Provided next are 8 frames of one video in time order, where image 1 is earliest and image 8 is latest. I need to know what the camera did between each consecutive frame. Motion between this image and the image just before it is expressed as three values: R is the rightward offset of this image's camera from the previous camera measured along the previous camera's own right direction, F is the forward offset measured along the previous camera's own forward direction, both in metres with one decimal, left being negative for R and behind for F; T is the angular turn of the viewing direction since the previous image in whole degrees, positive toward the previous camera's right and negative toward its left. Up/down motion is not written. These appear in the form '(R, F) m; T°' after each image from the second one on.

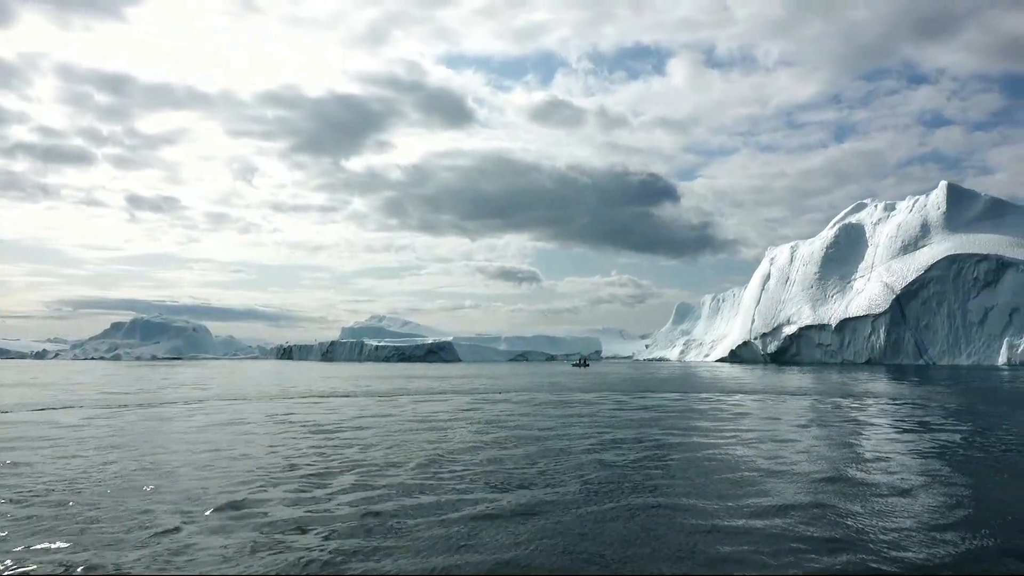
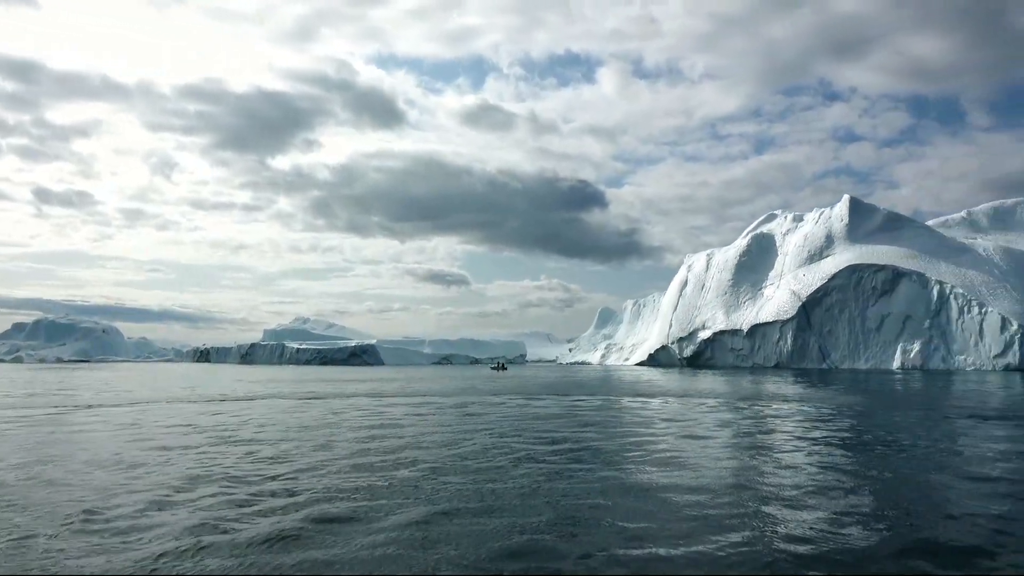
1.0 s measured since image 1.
(+0.4, -0.4) m; +5°
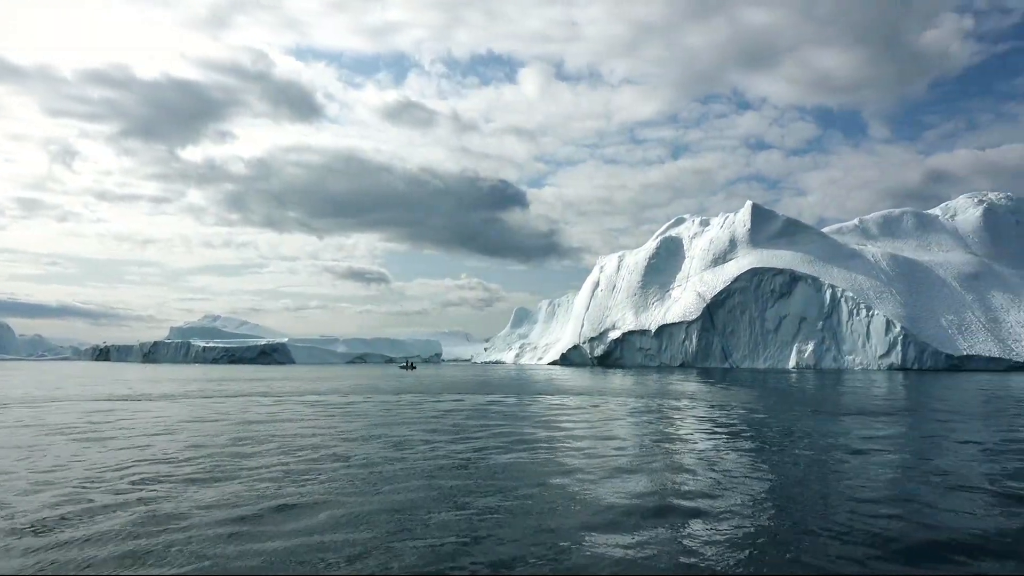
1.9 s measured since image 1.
(+0.5, -0.2) m; +6°
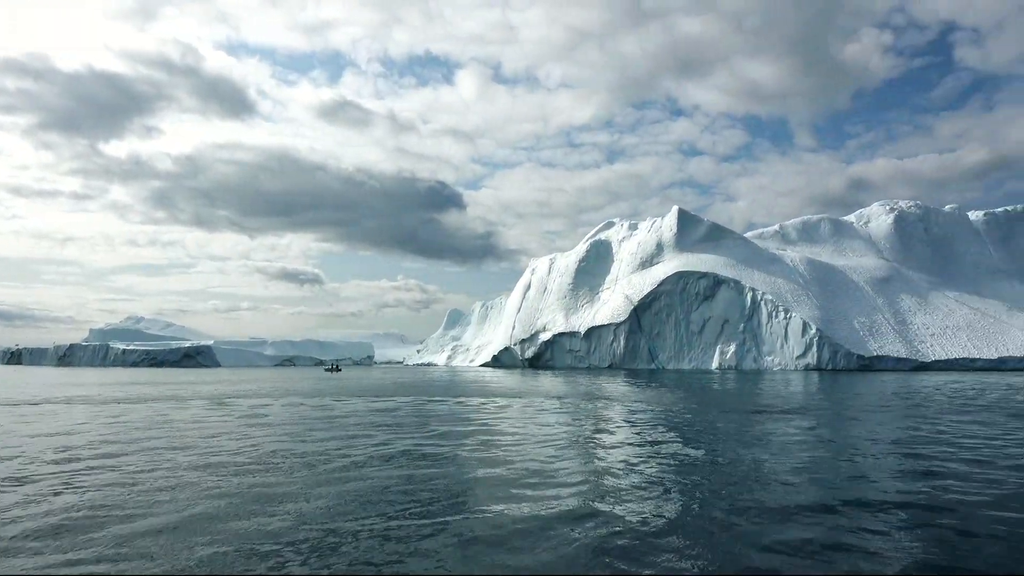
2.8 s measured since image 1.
(+0.4, -0.2) m; +5°
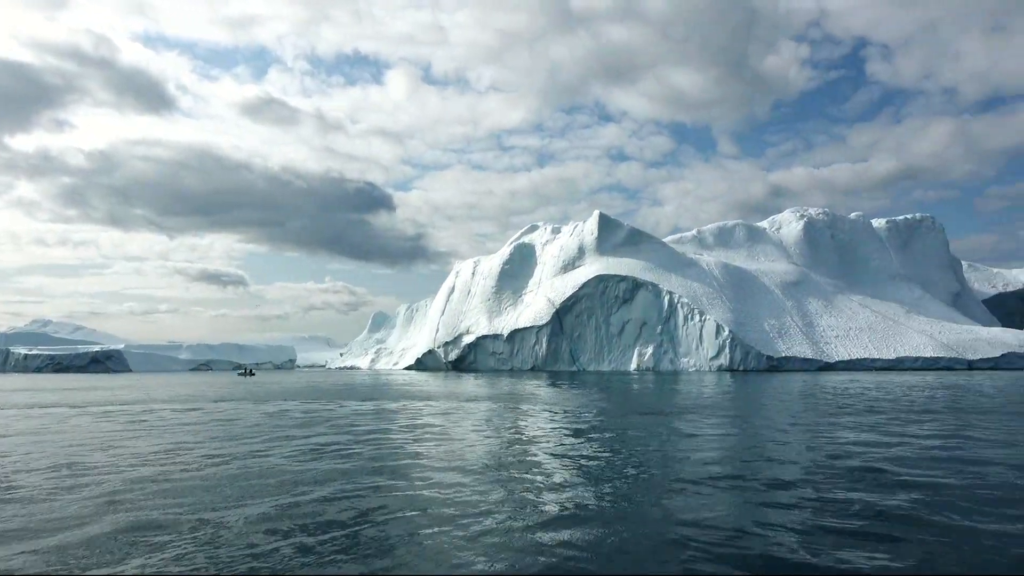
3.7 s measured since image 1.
(+0.5, -0.2) m; +5°
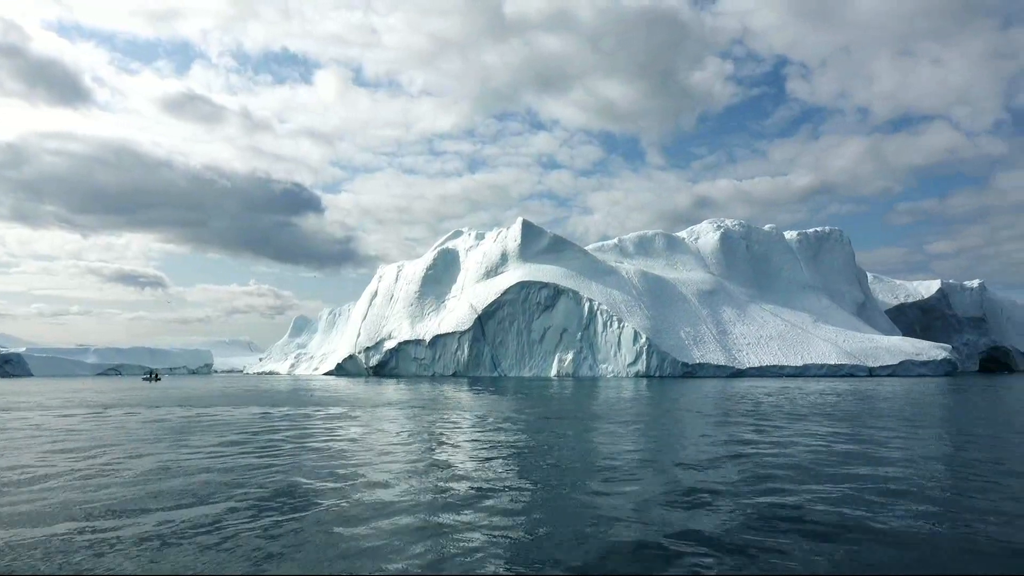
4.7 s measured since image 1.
(+0.5, -0.1) m; +5°
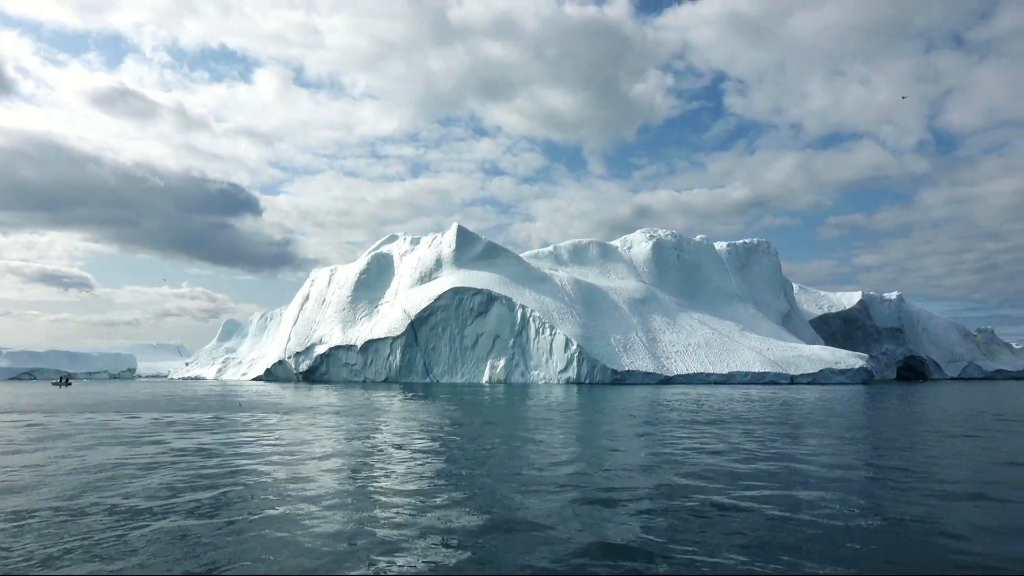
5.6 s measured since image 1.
(+0.5, 0.0) m; +4°
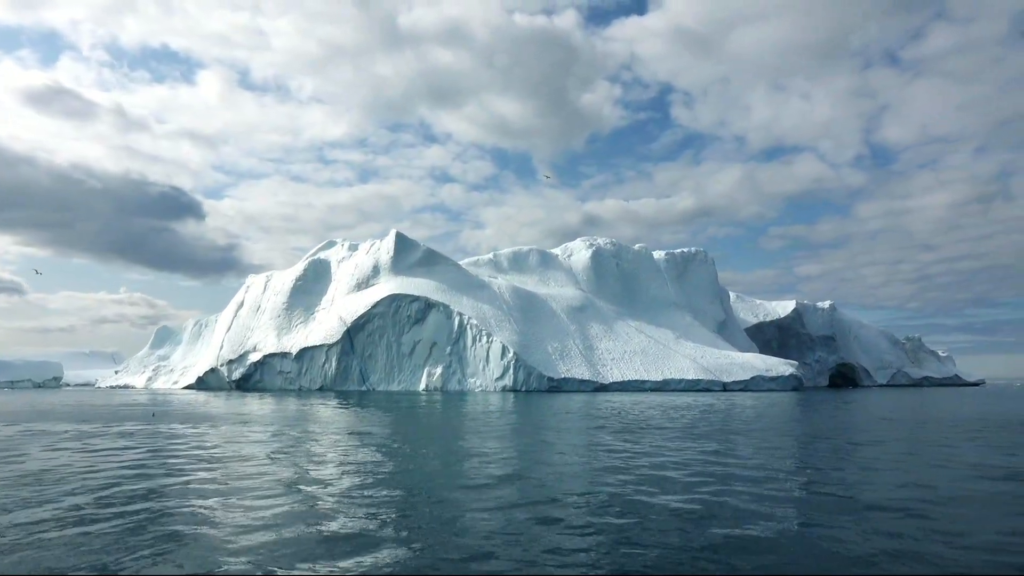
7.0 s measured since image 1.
(+0.8, 0.0) m; +4°
